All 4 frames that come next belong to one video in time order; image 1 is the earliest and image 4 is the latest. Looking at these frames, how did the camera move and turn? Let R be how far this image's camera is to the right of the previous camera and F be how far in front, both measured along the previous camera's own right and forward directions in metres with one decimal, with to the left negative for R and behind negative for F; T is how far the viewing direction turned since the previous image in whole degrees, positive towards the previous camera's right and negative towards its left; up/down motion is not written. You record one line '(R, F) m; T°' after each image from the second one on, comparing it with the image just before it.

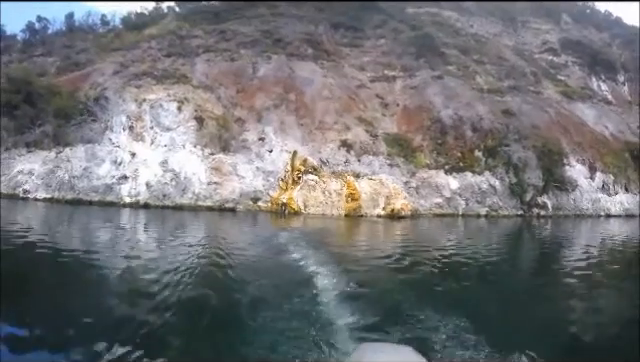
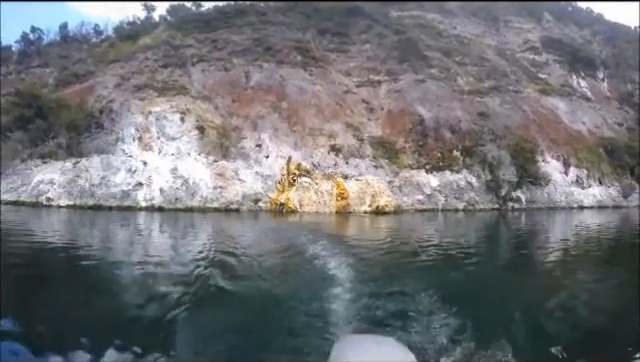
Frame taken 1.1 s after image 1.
(0.0, -1.1) m; +1°
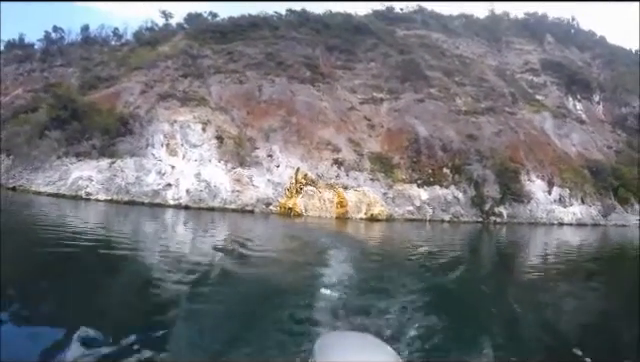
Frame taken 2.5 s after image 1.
(-0.1, -1.6) m; 0°
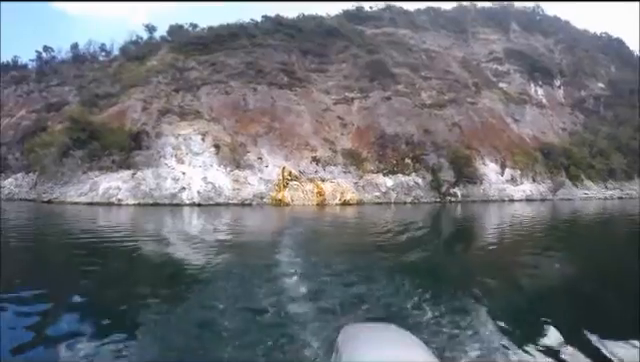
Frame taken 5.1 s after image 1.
(+0.1, -3.0) m; +2°
